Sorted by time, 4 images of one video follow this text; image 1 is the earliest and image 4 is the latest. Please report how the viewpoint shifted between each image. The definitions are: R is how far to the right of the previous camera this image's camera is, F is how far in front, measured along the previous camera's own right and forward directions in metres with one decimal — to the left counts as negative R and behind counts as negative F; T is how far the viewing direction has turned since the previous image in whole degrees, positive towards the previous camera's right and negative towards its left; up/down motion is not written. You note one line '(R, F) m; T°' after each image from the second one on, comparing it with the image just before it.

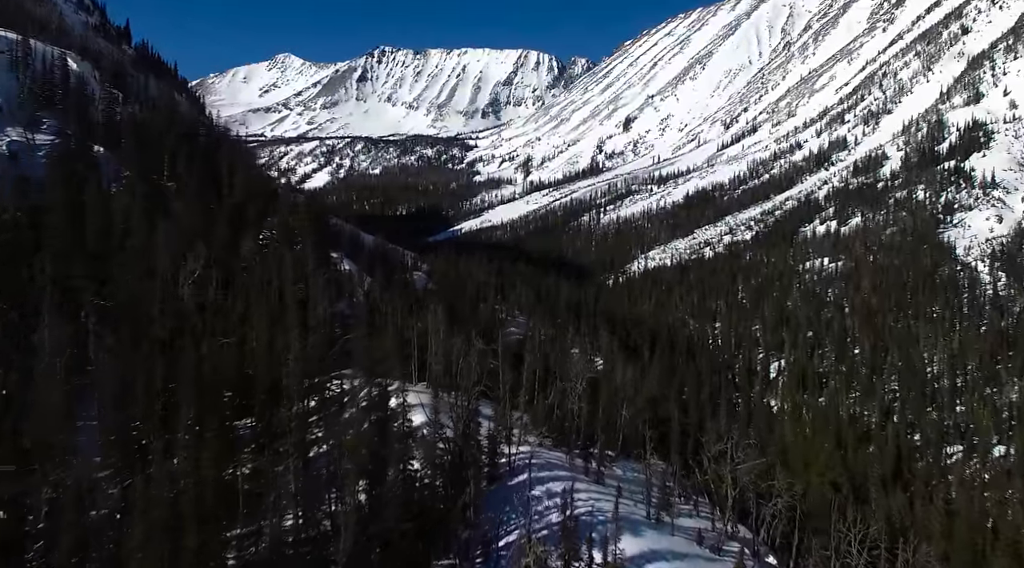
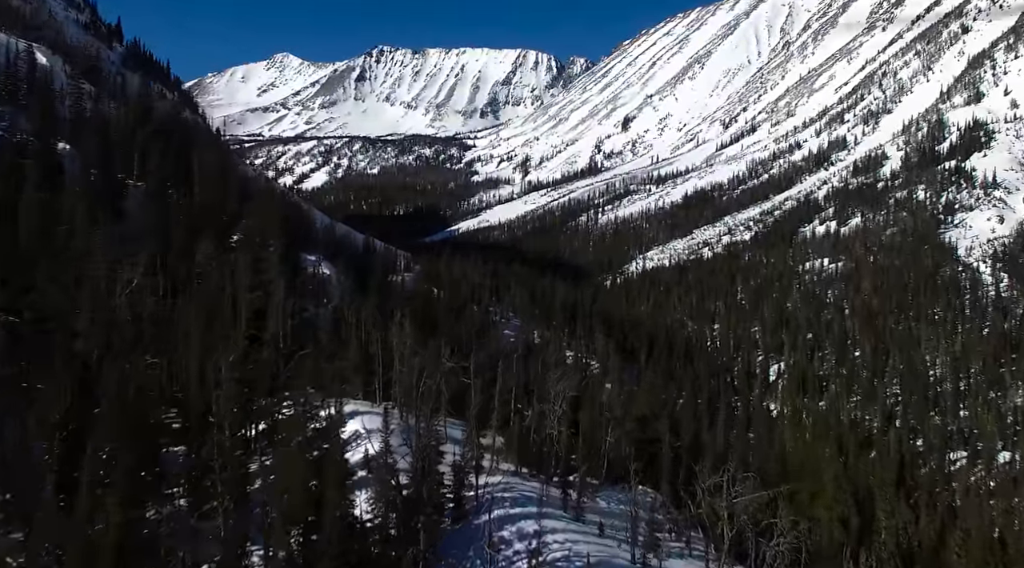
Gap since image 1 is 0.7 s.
(+0.5, +2.3) m; 0°
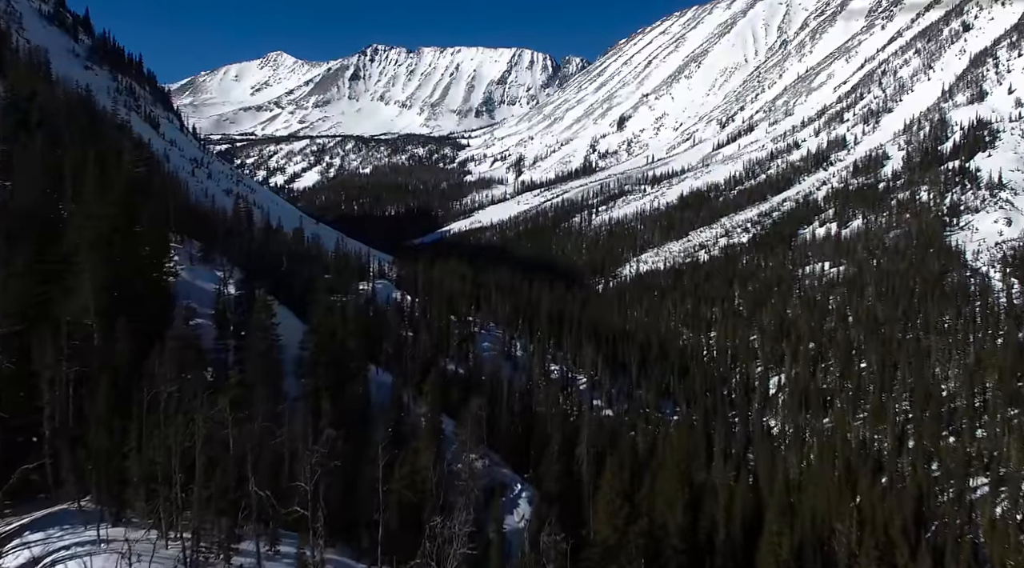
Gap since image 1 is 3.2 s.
(+1.6, +8.5) m; 0°
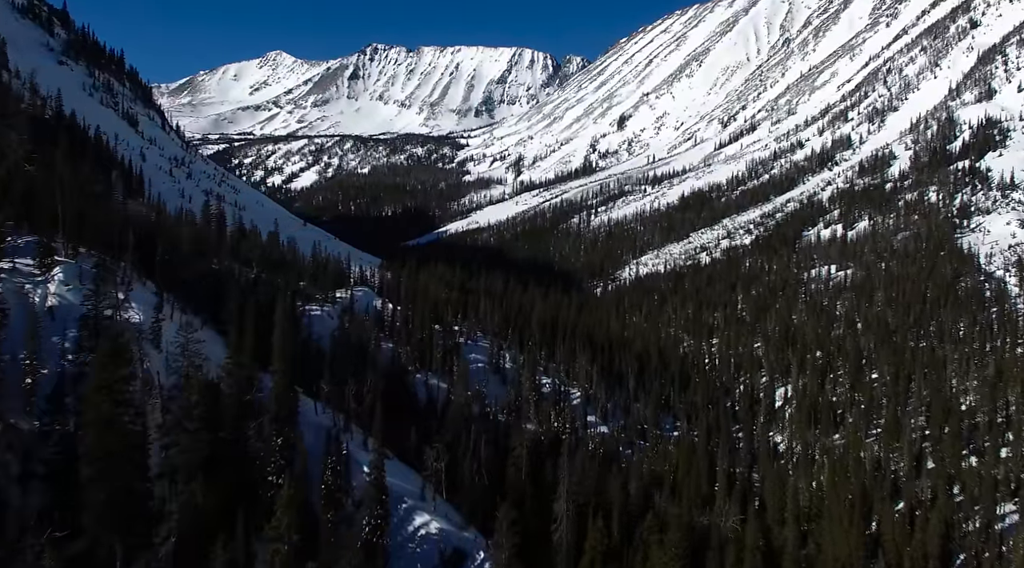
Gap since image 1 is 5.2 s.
(+1.2, +7.1) m; 0°
